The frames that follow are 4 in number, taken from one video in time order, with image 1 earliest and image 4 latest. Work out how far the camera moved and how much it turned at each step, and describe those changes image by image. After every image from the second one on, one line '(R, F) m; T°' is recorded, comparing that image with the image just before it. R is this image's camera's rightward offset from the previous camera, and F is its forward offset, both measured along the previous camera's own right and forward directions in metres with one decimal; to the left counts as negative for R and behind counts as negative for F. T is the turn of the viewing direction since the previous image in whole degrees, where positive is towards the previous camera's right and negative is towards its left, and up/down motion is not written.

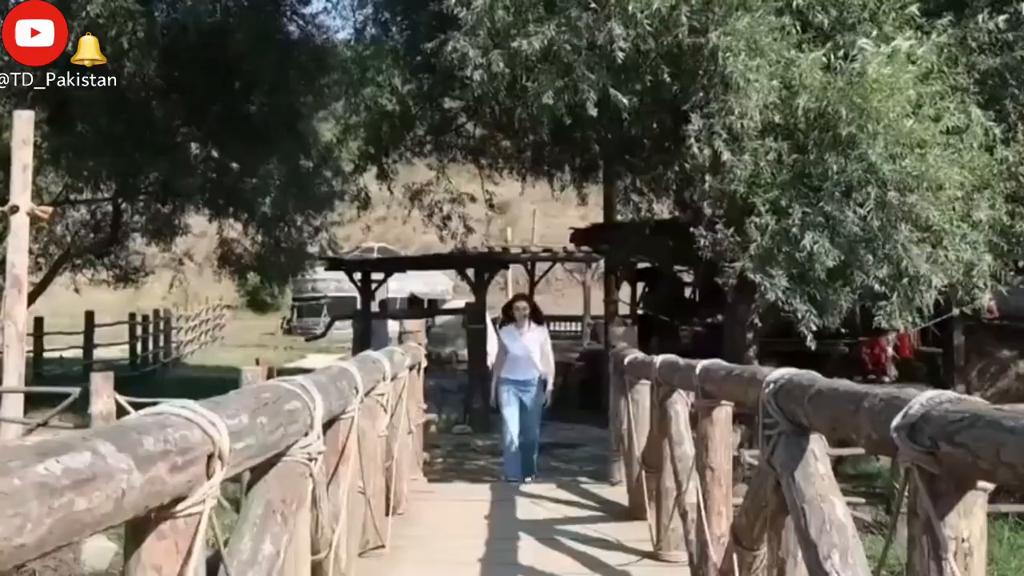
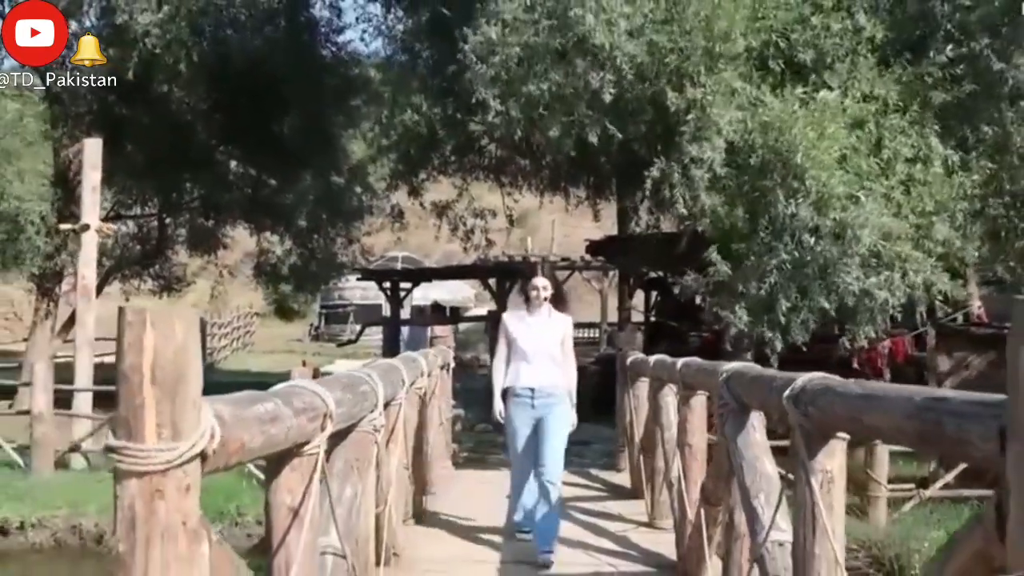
(0.0, -1.1) m; -1°
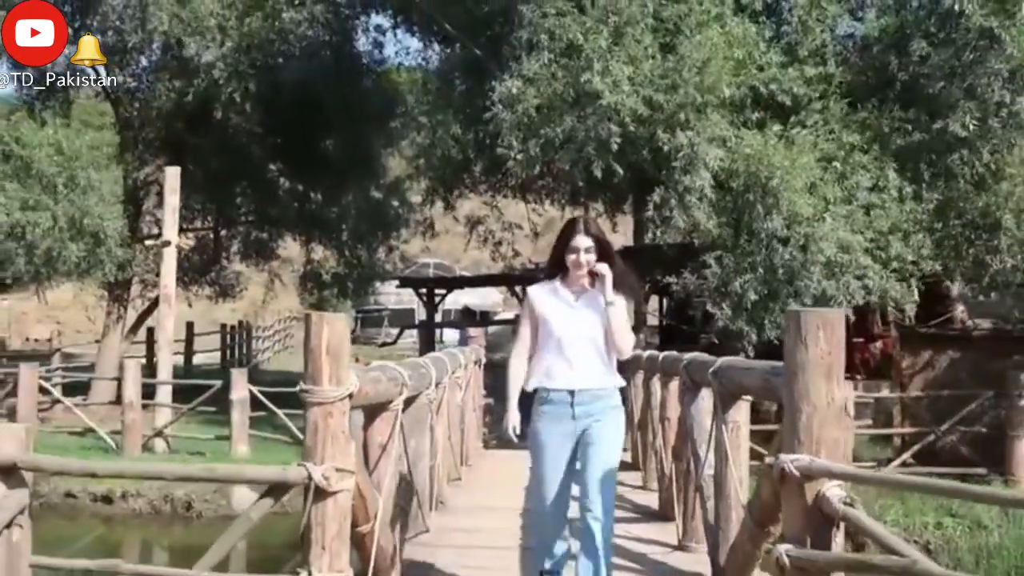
(+0.1, -1.7) m; -1°
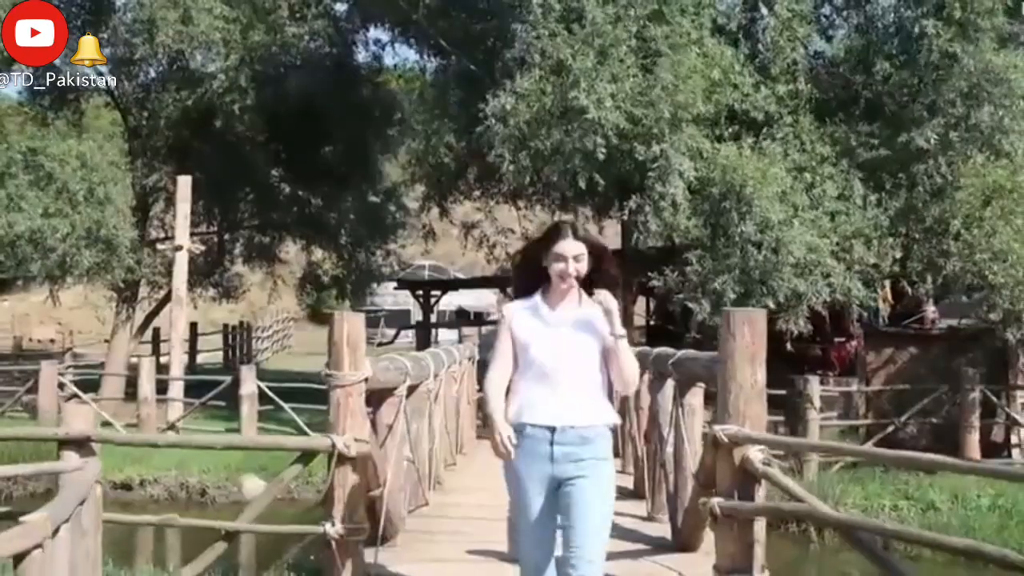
(0.0, -0.8) m; 0°
